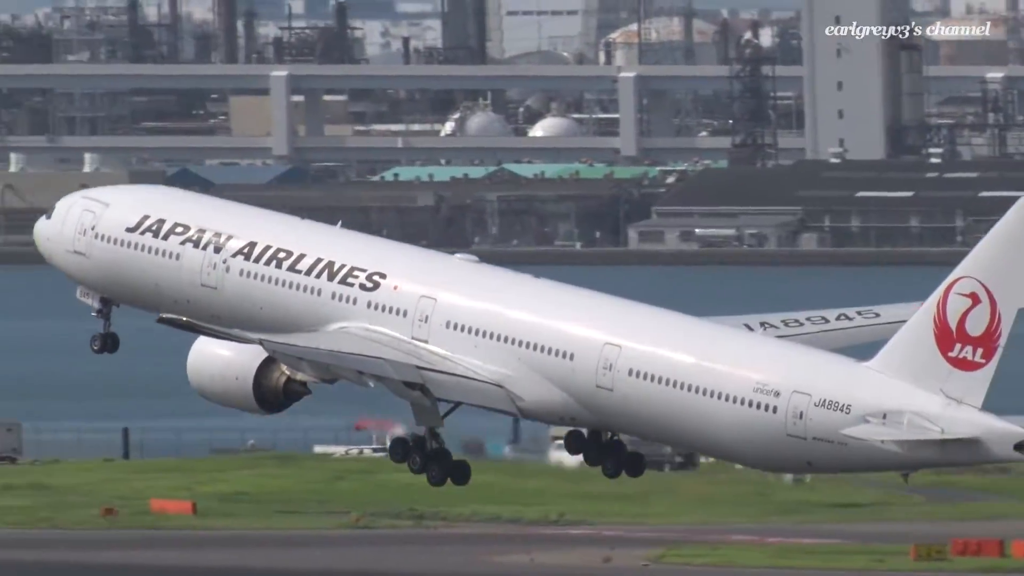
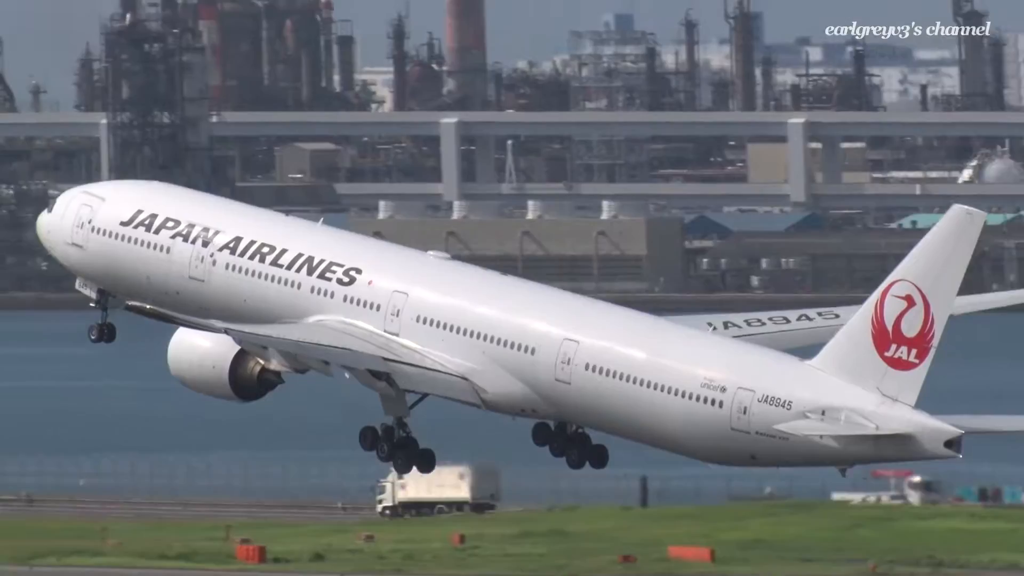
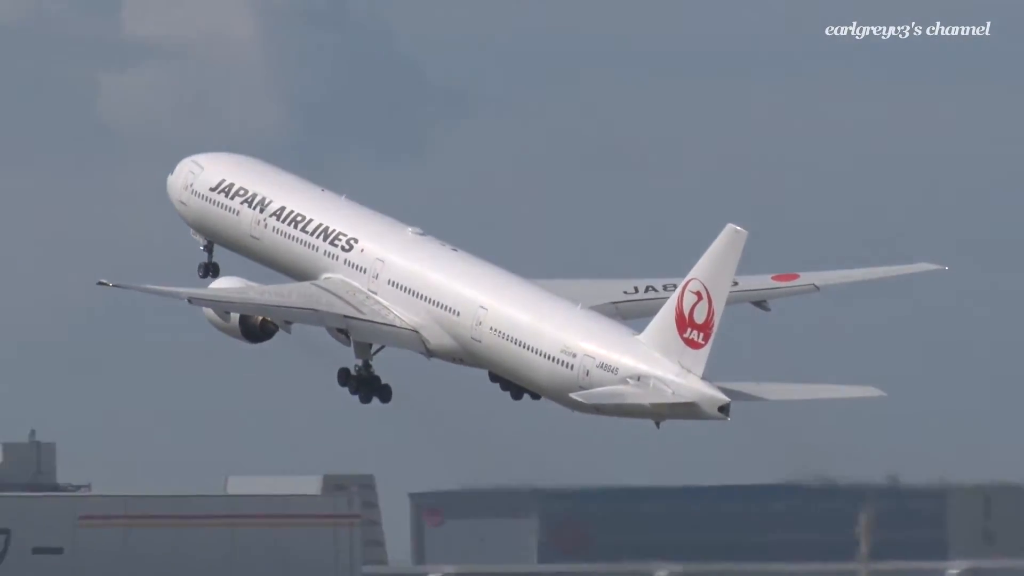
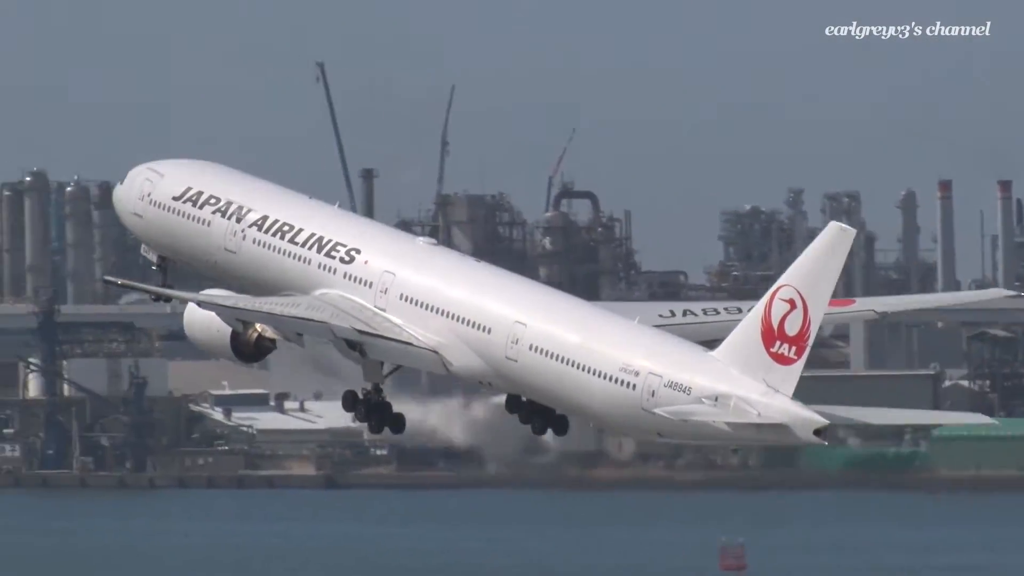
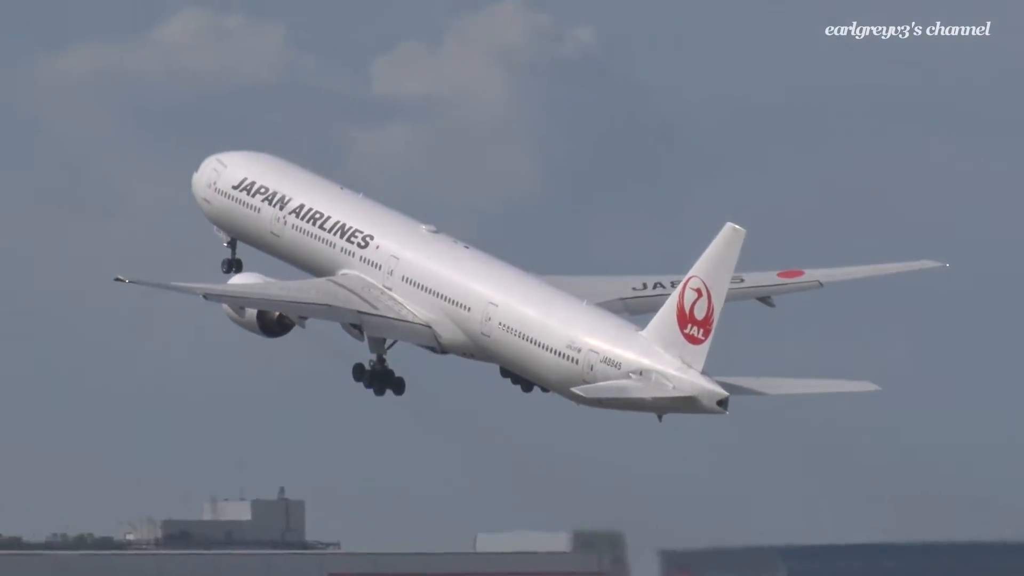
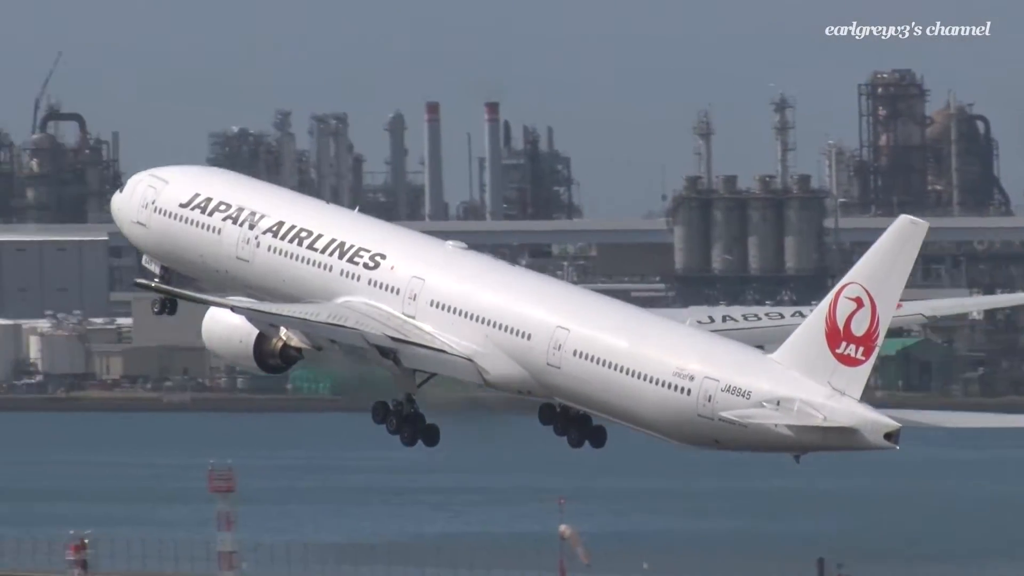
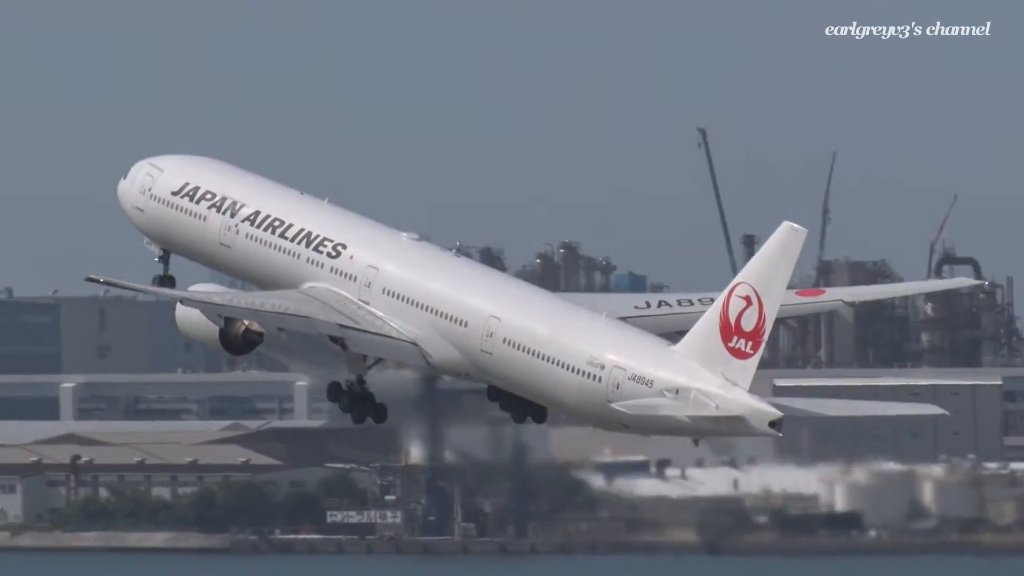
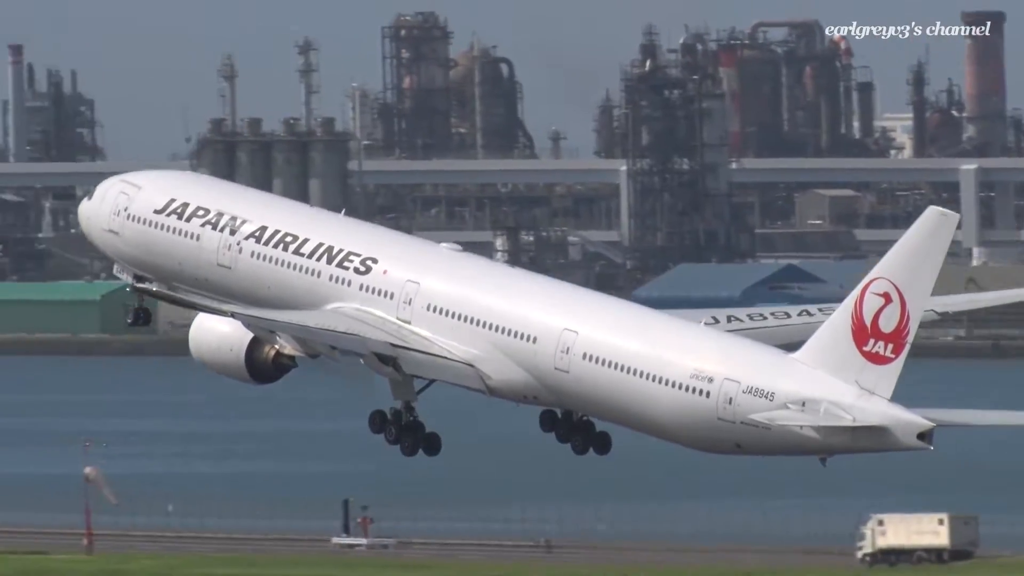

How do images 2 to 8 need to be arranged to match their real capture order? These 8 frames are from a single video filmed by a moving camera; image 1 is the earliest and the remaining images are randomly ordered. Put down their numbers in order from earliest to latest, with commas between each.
2, 8, 6, 4, 7, 3, 5
